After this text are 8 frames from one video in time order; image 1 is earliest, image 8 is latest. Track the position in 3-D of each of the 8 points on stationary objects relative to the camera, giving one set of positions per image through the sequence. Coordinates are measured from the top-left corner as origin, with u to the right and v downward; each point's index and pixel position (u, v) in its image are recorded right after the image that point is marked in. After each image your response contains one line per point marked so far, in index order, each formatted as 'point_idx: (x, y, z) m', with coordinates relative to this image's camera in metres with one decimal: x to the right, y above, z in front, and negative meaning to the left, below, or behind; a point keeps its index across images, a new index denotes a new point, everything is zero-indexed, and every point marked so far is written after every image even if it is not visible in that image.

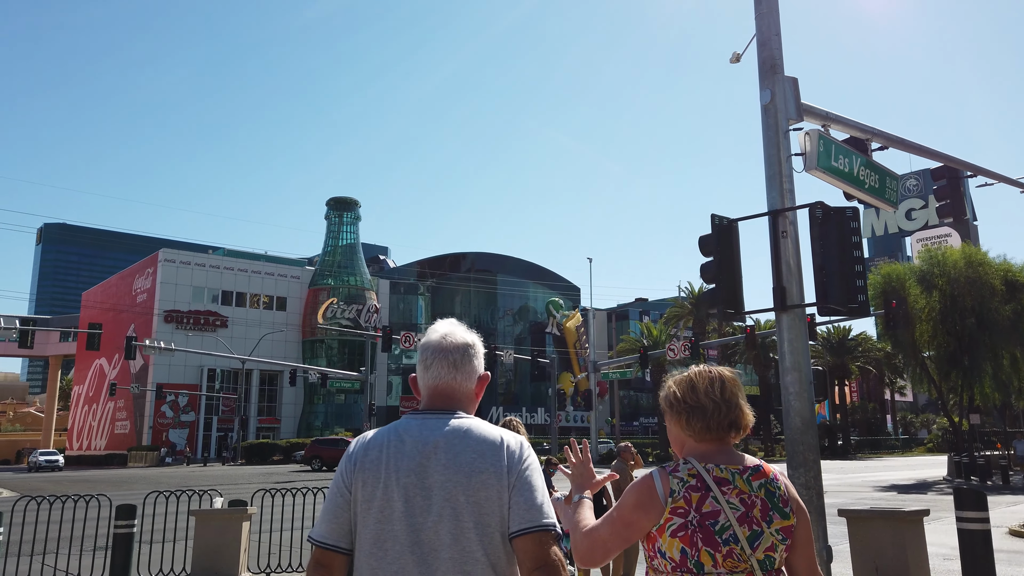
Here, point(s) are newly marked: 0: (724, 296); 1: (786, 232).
0: (+2.2, -0.1, +7.6) m
1: (+2.7, +0.5, +7.4) m
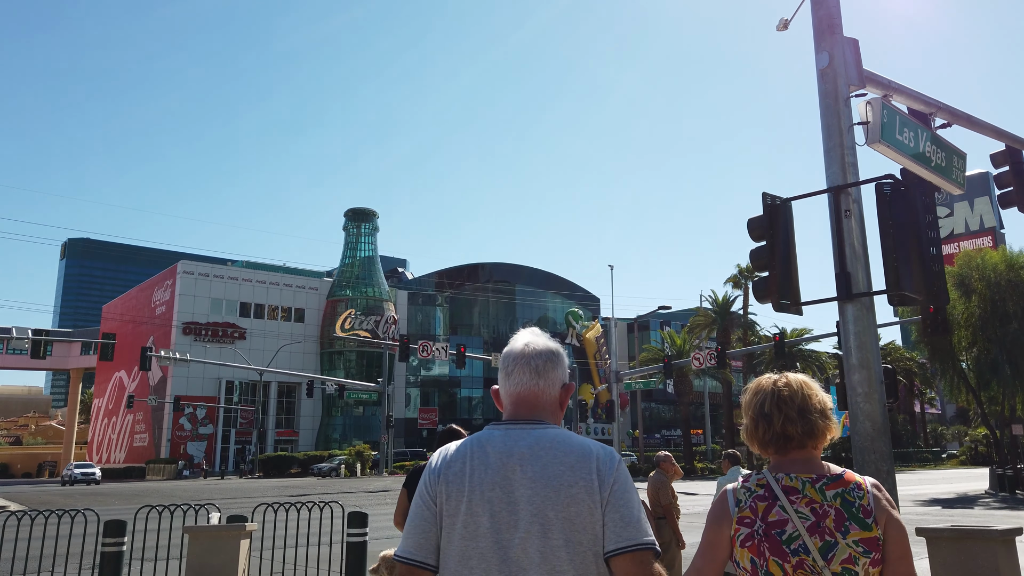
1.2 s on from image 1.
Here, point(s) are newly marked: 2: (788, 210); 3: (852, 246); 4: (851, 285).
0: (+2.4, 0.0, +6.7) m
1: (+2.9, +0.7, +6.5) m
2: (+2.5, +0.7, +6.9) m
3: (+2.9, +0.4, +6.5) m
4: (+2.9, 0.0, +6.4) m
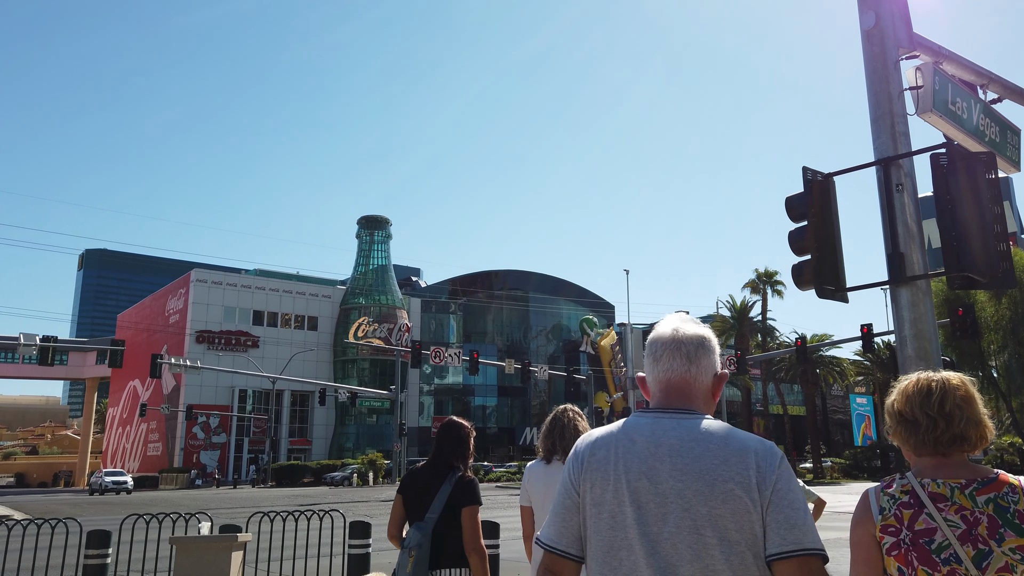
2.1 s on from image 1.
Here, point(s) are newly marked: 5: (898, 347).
0: (+2.5, +0.1, +6.1) m
1: (+3.0, +0.8, +5.8) m
2: (+2.6, +0.8, +6.2) m
3: (+3.0, +0.5, +5.8) m
4: (+3.0, +0.2, +5.7) m
5: (+2.9, -0.4, +5.7) m
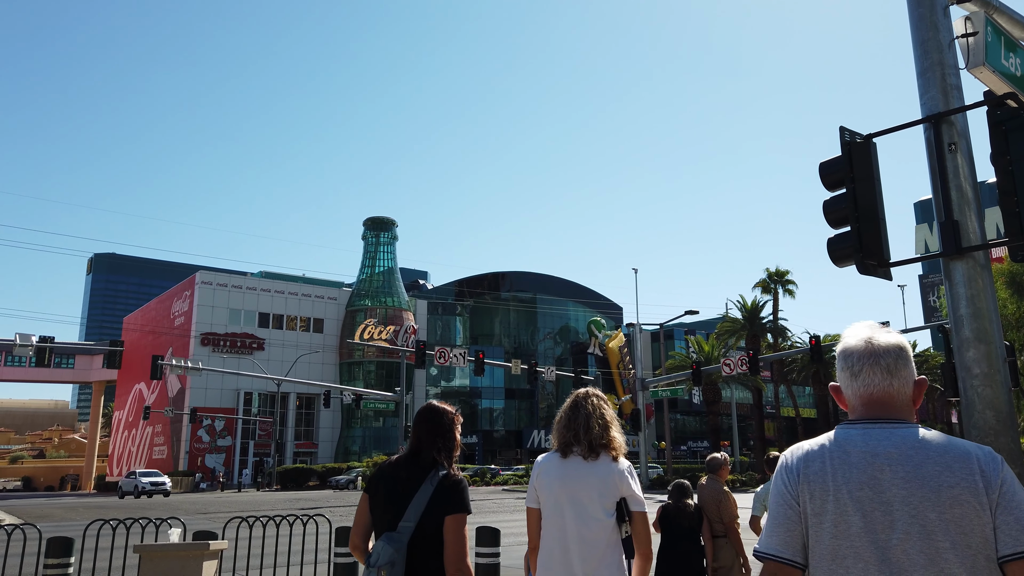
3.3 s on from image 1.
0: (+2.5, +0.3, +5.4) m
1: (+3.0, +1.0, +5.1) m
2: (+2.6, +1.0, +5.5) m
3: (+3.0, +0.7, +5.1) m
4: (+3.0, +0.3, +5.0) m
5: (+2.9, -0.3, +4.9) m
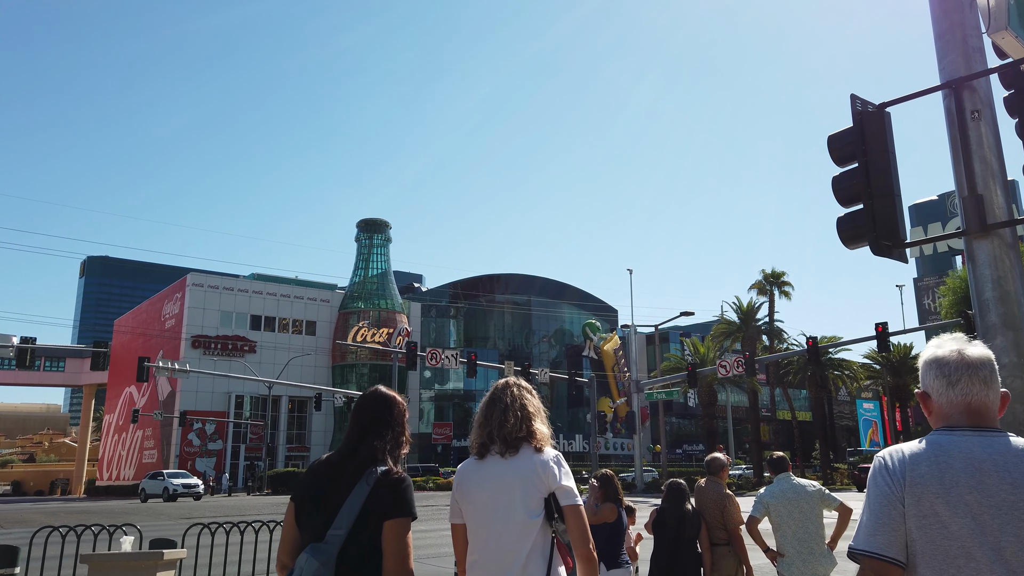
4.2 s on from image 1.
0: (+2.4, +0.4, +4.9) m
1: (+2.9, +1.1, +4.6) m
2: (+2.5, +1.1, +5.0) m
3: (+2.9, +0.8, +4.6) m
4: (+2.8, +0.4, +4.5) m
5: (+2.8, -0.2, +4.5) m
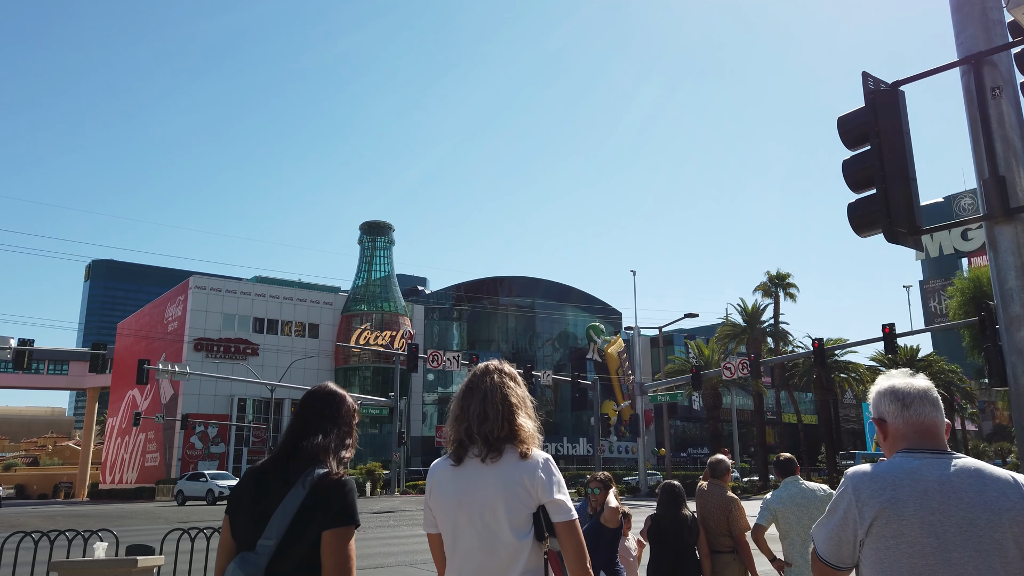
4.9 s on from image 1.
0: (+2.3, +0.5, +4.6) m
1: (+2.8, +1.1, +4.3) m
2: (+2.4, +1.2, +4.7) m
3: (+2.8, +0.8, +4.3) m
4: (+2.8, +0.5, +4.2) m
5: (+2.7, -0.1, +4.2) m
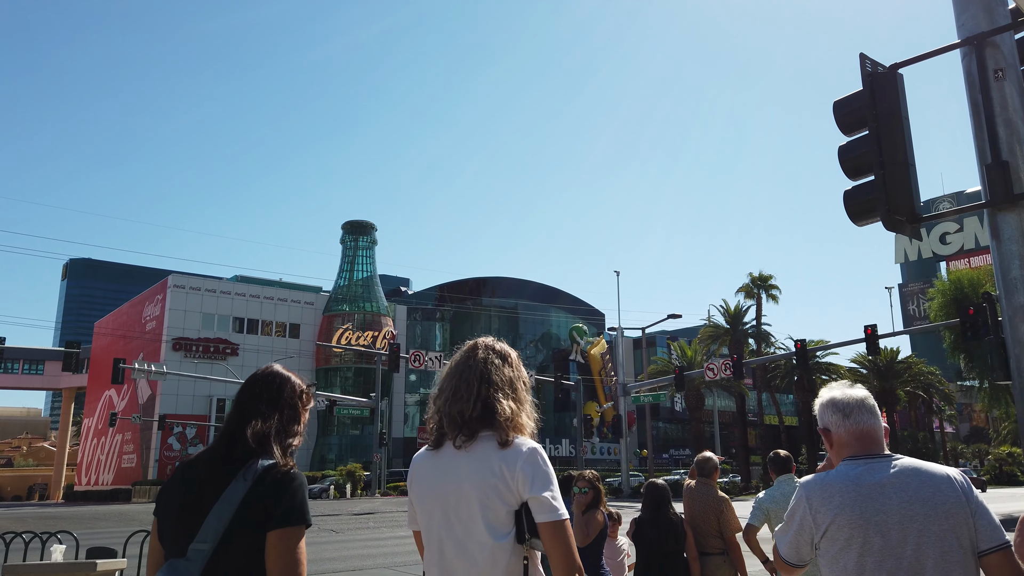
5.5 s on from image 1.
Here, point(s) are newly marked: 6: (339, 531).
0: (+2.2, +0.5, +4.4) m
1: (+2.7, +1.2, +4.2) m
2: (+2.3, +1.2, +4.6) m
3: (+2.7, +0.9, +4.1) m
4: (+2.7, +0.6, +4.0) m
5: (+2.6, 0.0, +4.0) m
6: (-4.2, -5.8, +18.1) m
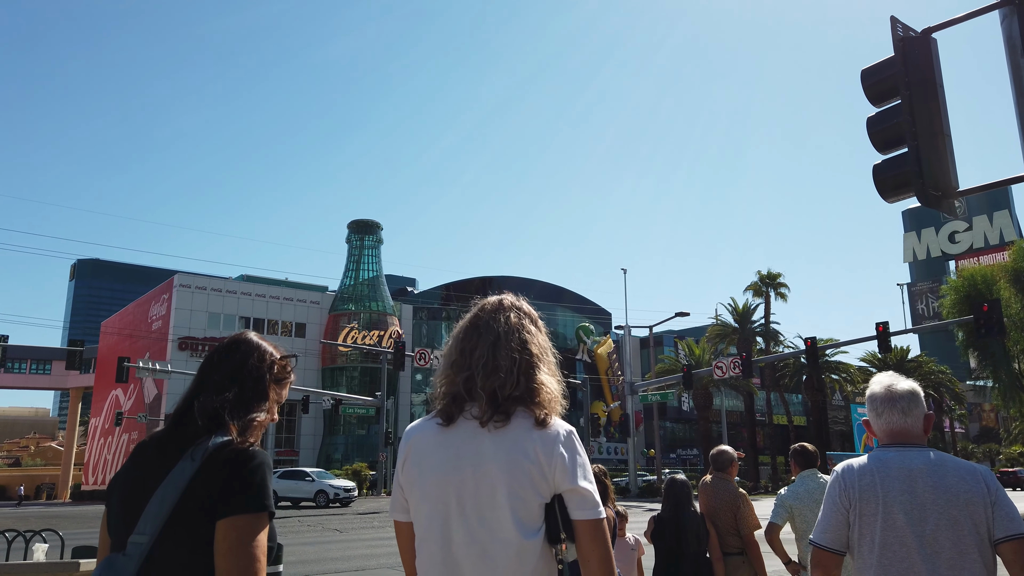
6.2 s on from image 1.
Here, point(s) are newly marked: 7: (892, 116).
0: (+2.2, +0.6, +4.1) m
1: (+2.7, +1.3, +3.9) m
2: (+2.4, +1.3, +4.2) m
3: (+2.7, +1.0, +3.8) m
4: (+2.7, +0.7, +3.7) m
5: (+2.6, +0.1, +3.7) m
6: (-4.1, -5.7, +17.8) m
7: (+2.1, +1.0, +4.3) m
